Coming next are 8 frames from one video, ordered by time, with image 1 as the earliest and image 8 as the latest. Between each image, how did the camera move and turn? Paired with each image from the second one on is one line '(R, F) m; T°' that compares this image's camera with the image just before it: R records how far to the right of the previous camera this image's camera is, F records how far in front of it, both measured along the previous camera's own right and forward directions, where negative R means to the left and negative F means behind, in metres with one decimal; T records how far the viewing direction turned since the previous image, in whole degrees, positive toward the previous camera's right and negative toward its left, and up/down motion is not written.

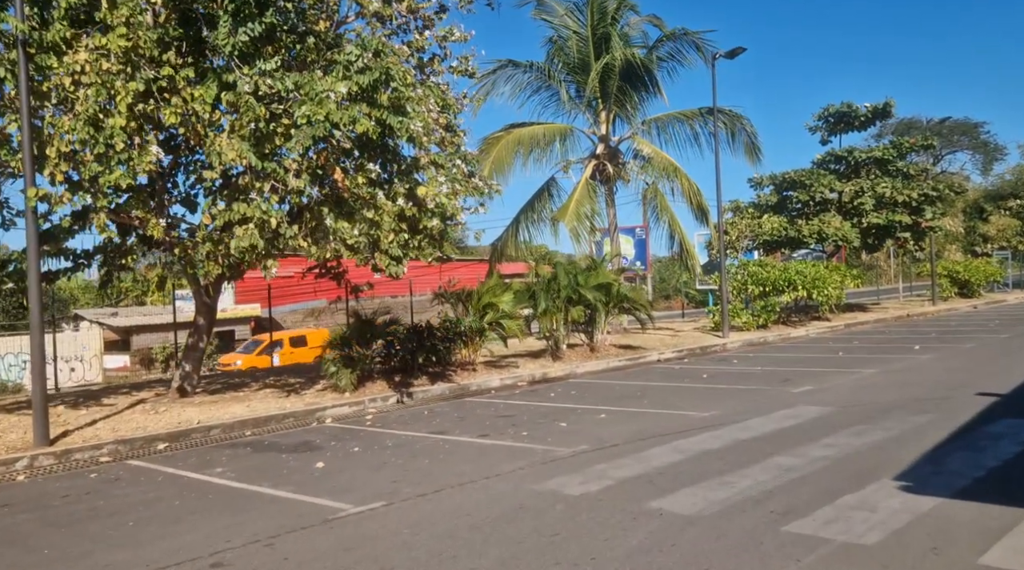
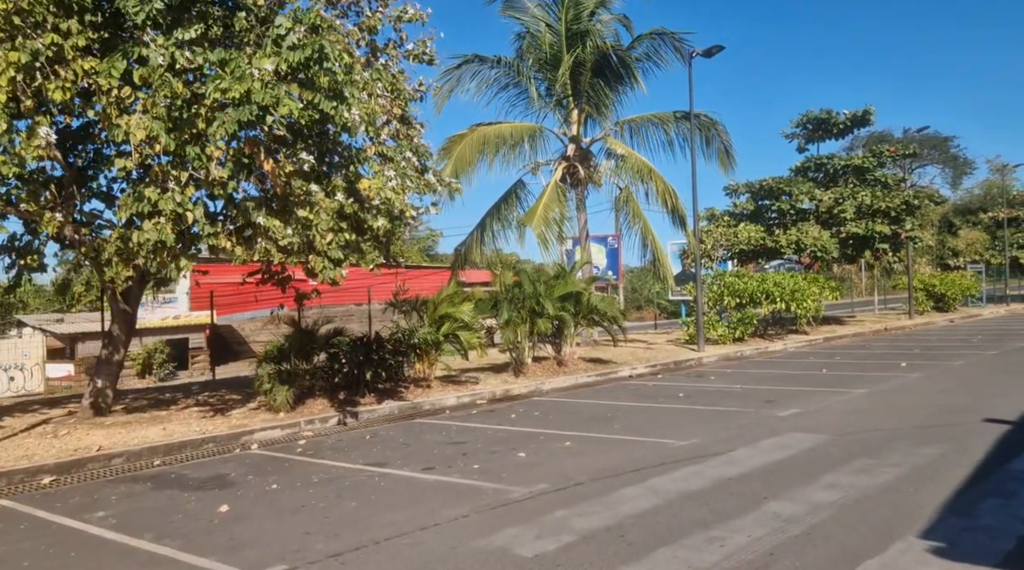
(+0.2, +1.2) m; +2°
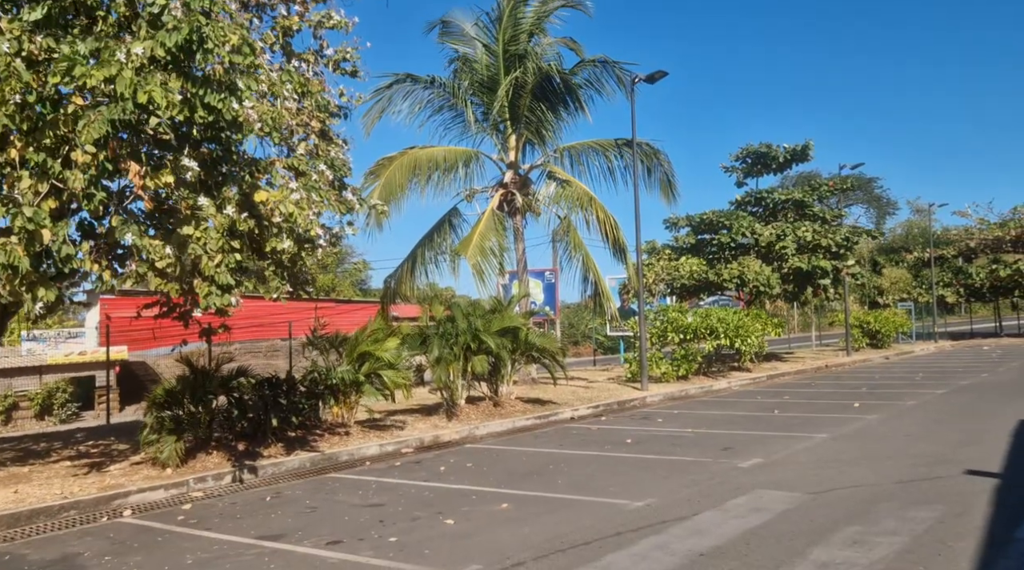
(+0.1, +1.2) m; +4°
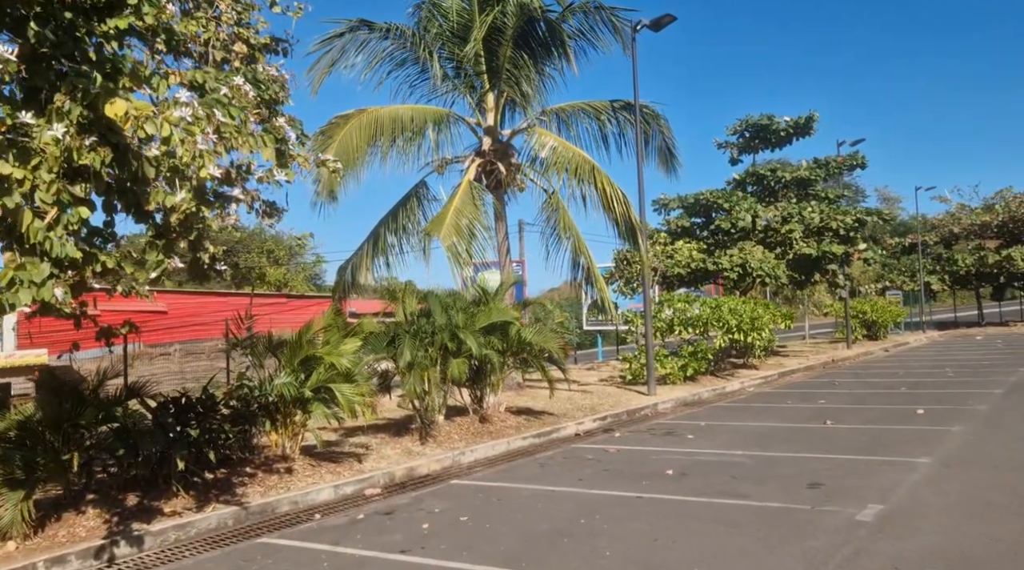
(-0.4, +2.9) m; +3°
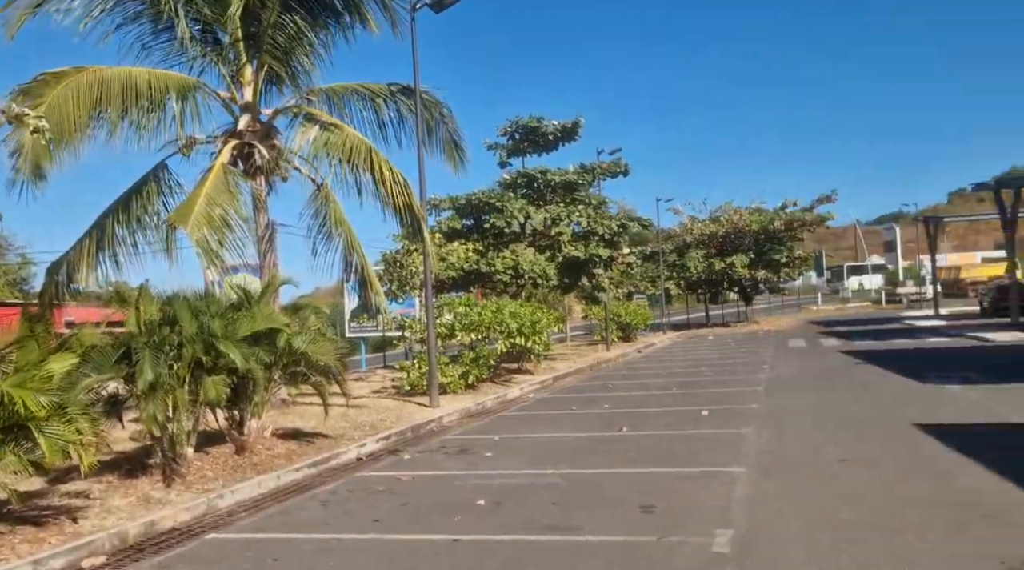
(-0.2, +1.5) m; +17°
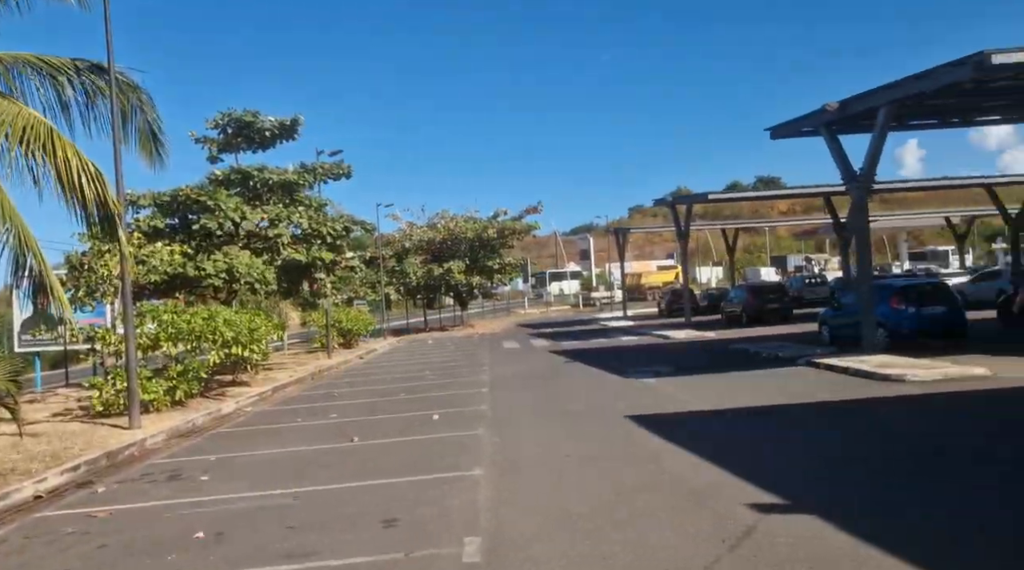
(-0.1, +0.6) m; +19°
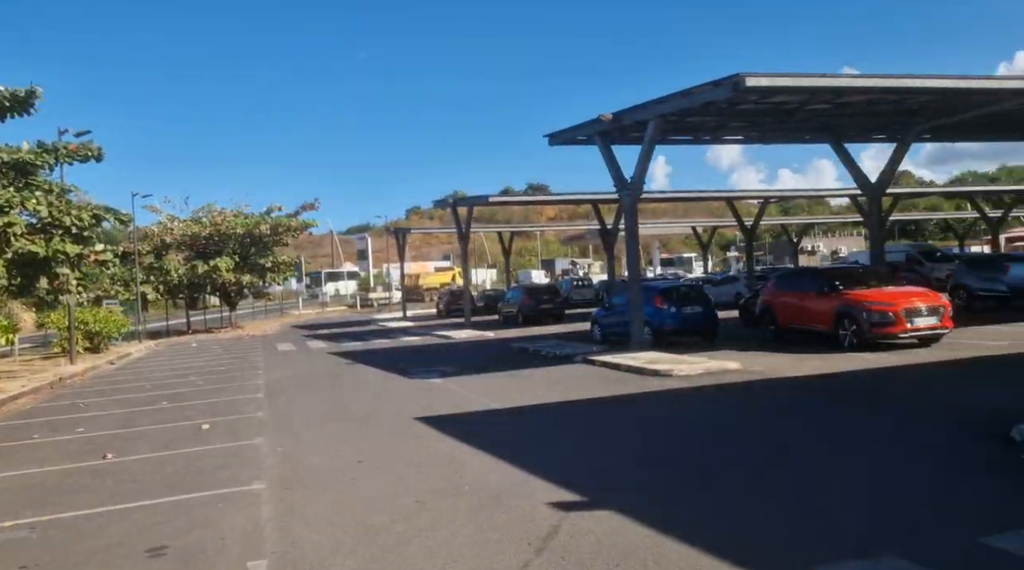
(-0.2, +0.6) m; +15°
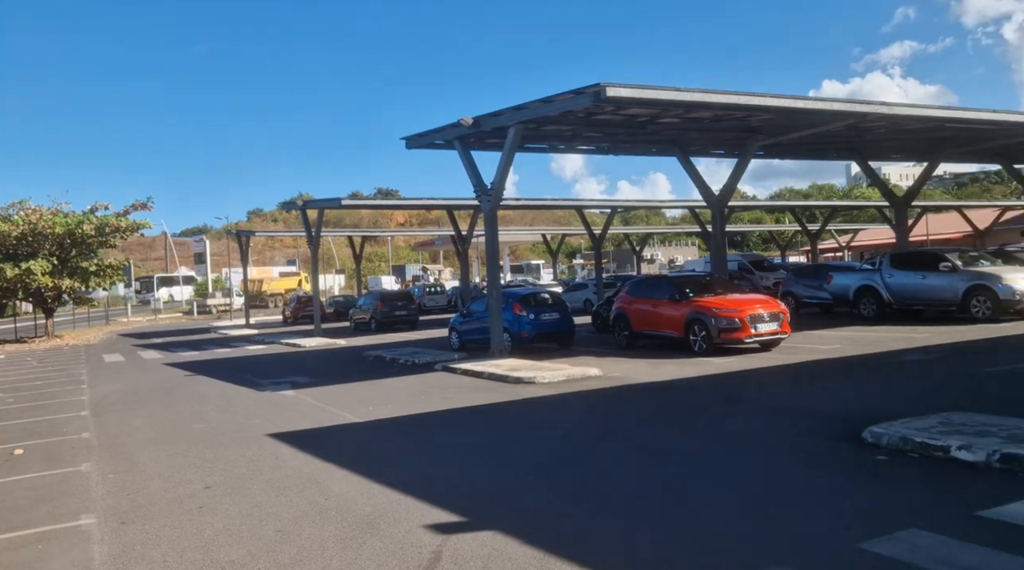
(-0.3, +0.7) m; +10°
